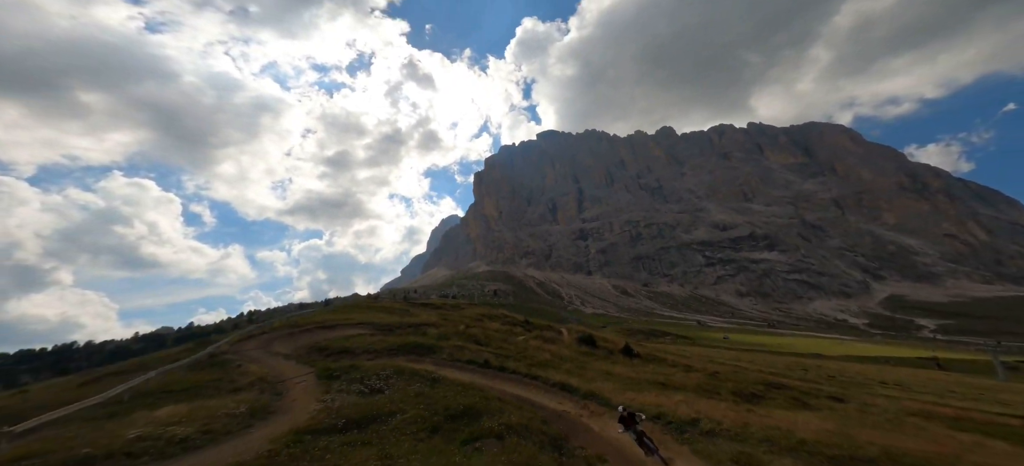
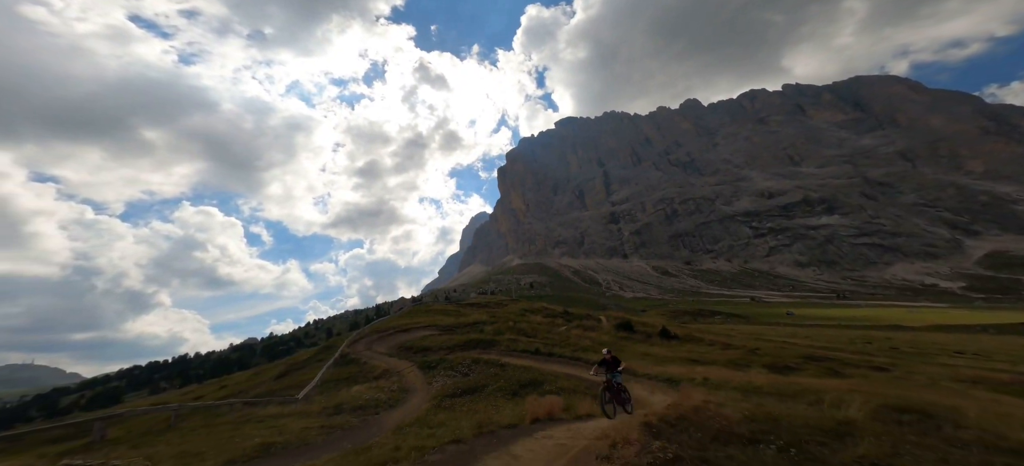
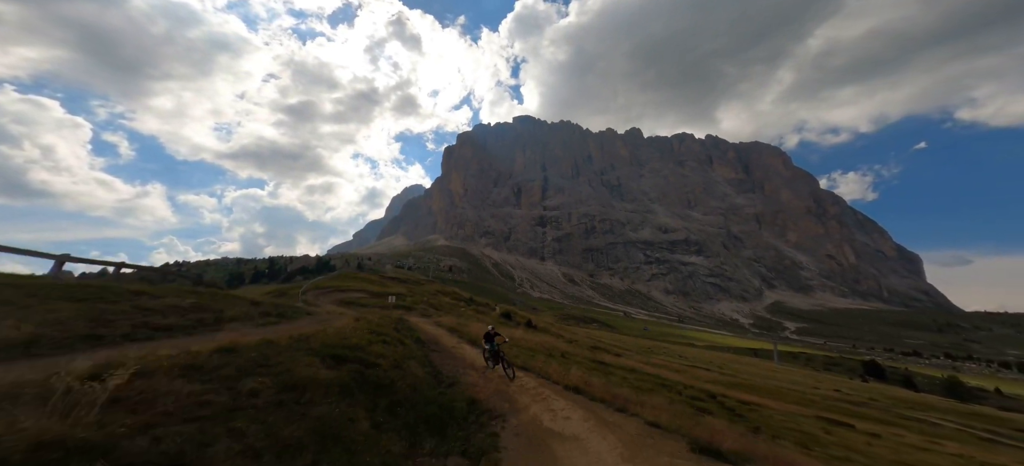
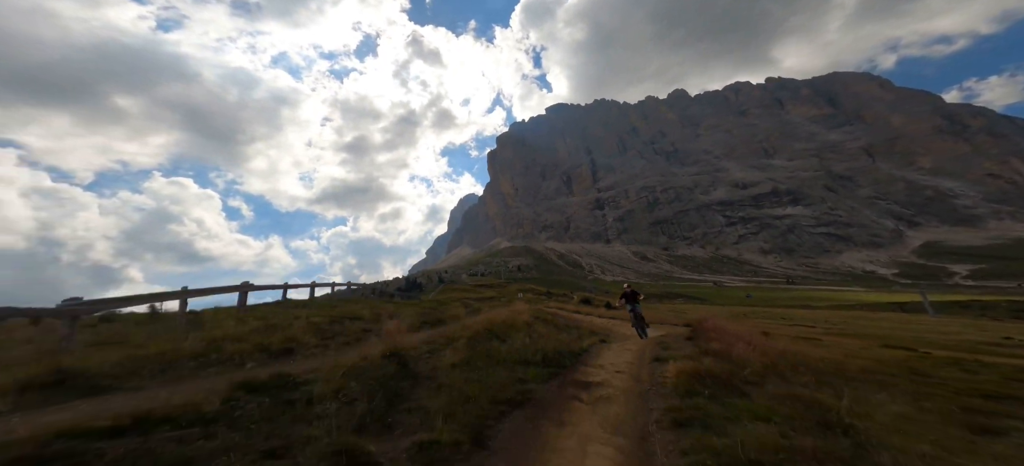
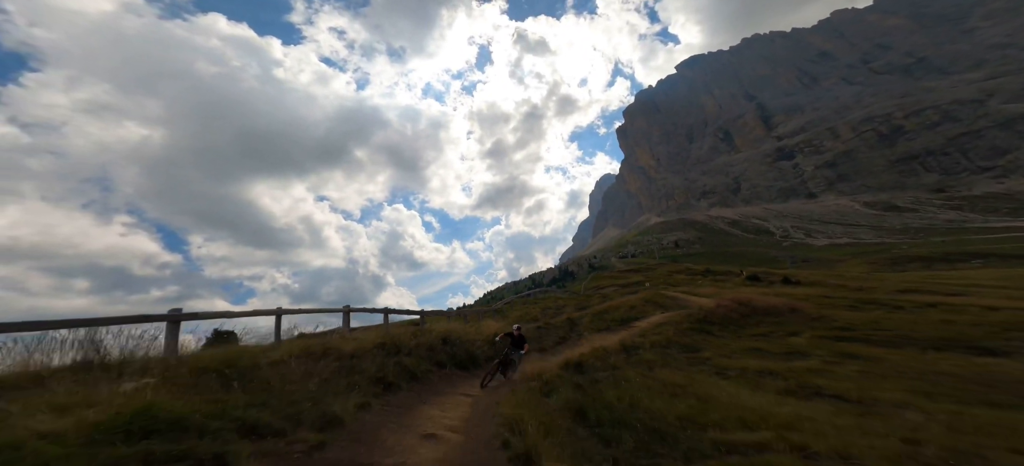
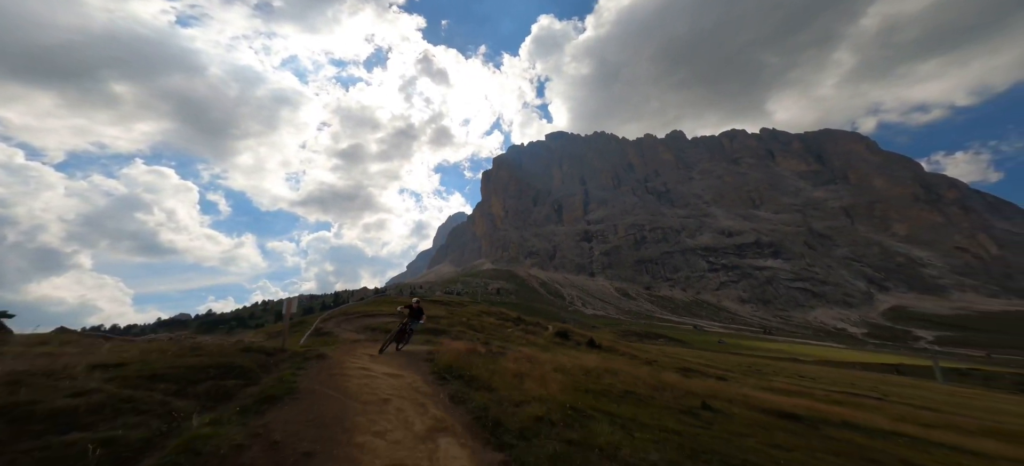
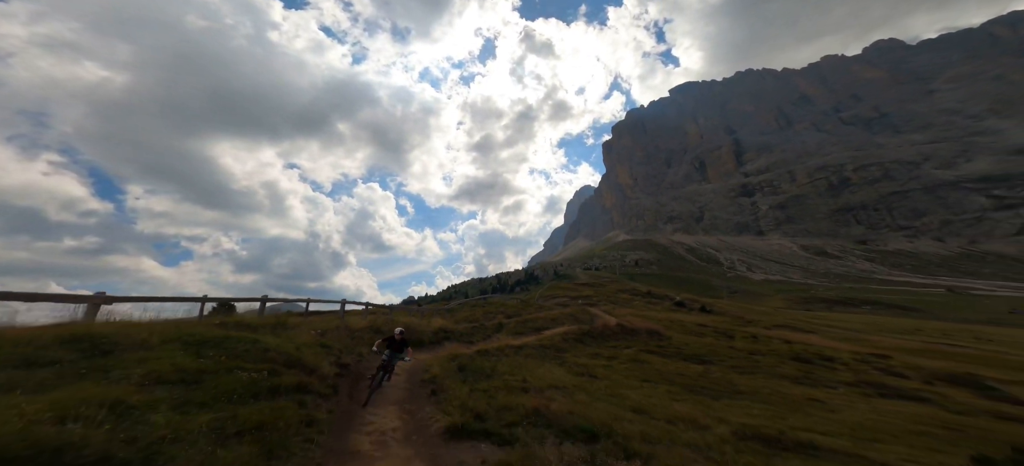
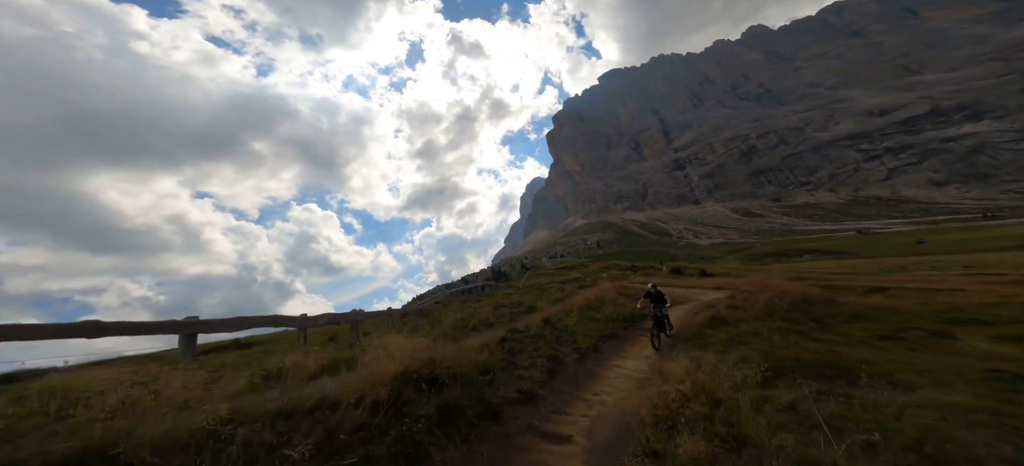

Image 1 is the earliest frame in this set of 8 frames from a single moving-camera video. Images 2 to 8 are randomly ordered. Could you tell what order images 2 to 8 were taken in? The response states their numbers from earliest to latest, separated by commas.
2, 6, 3, 4, 8, 5, 7
